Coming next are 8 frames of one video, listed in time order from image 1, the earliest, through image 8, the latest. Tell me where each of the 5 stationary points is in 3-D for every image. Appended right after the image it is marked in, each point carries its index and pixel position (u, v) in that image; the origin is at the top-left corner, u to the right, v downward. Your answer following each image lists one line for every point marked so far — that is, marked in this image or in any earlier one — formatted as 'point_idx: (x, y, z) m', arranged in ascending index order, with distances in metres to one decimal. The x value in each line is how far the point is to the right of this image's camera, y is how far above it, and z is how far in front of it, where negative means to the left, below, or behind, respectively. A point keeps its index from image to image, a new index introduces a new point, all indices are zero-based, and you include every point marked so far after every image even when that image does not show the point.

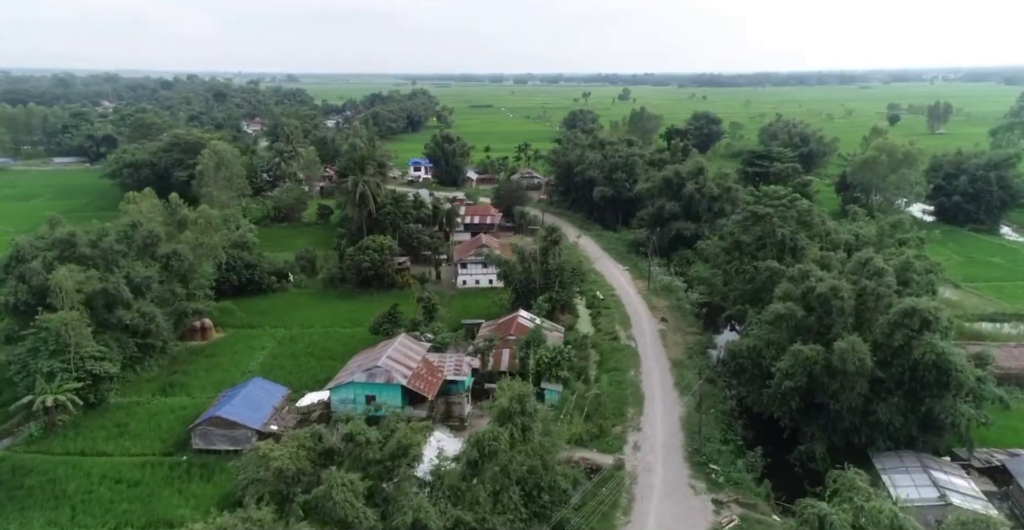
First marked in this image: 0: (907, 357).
0: (+10.8, -2.5, +18.3) m
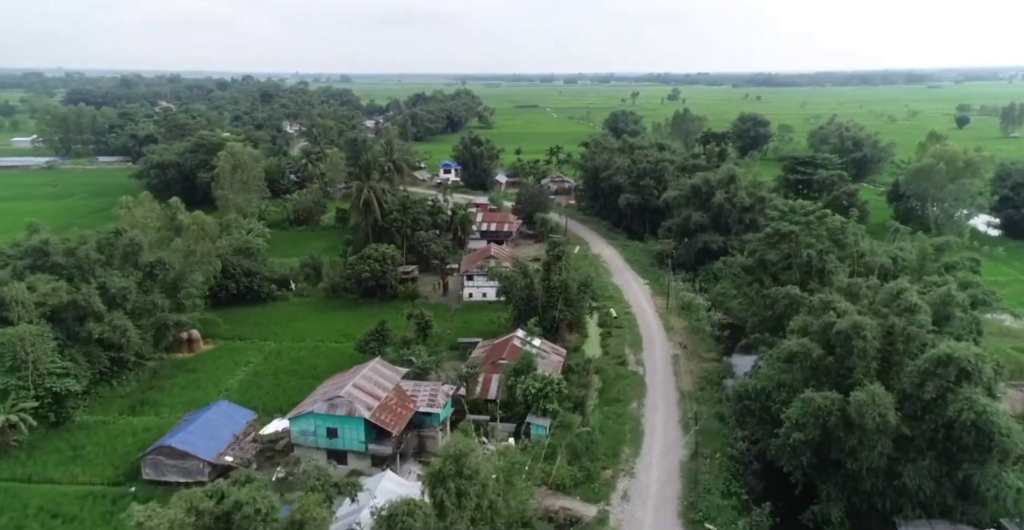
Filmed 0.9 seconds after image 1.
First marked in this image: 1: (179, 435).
0: (+9.8, -3.4, +15.4) m
1: (-9.6, -4.9, +19.4) m
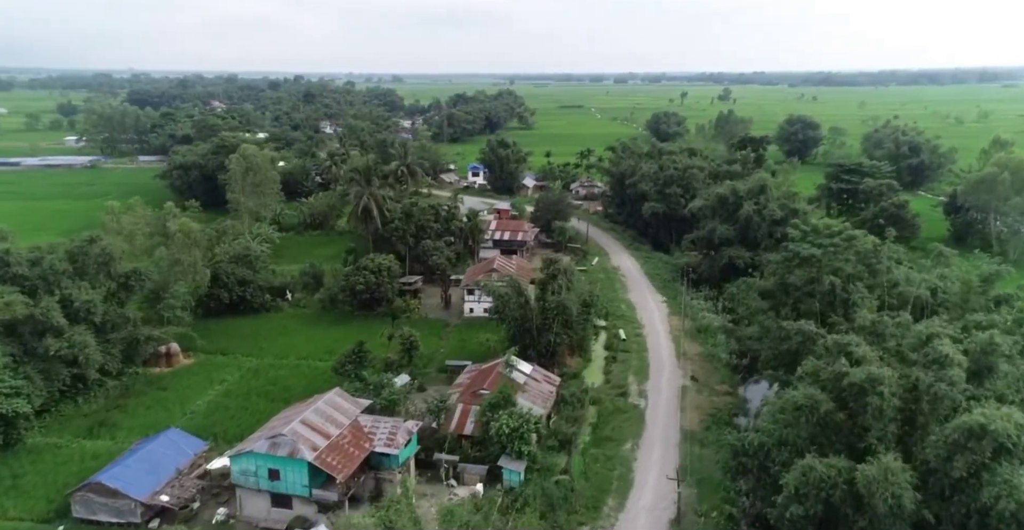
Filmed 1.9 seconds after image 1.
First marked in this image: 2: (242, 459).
0: (+8.5, -4.3, +12.4) m
1: (-10.6, -5.4, +17.9) m
2: (-7.0, -5.0, +17.3) m
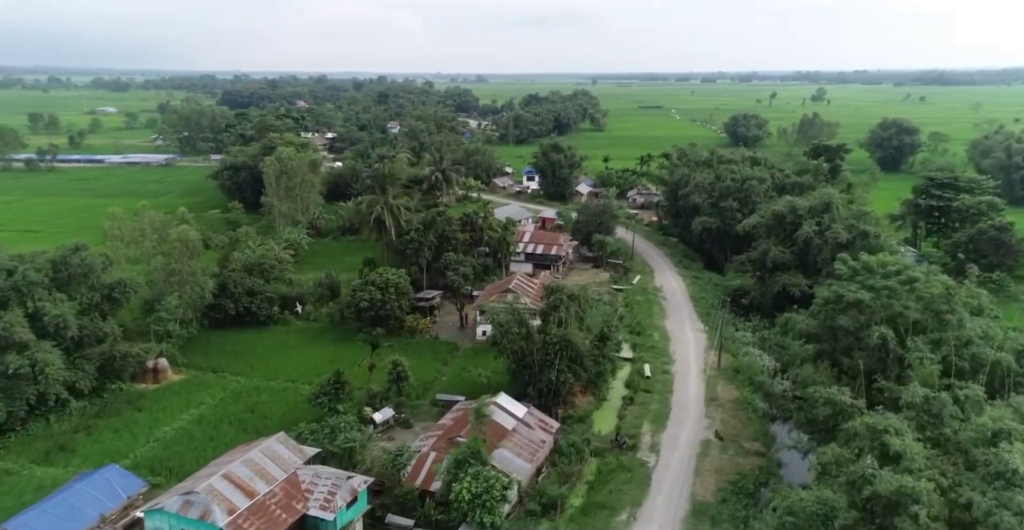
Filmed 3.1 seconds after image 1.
0: (+6.7, -5.4, +8.5) m
1: (-11.6, -6.0, +16.2) m
2: (-8.1, -5.7, +15.2) m
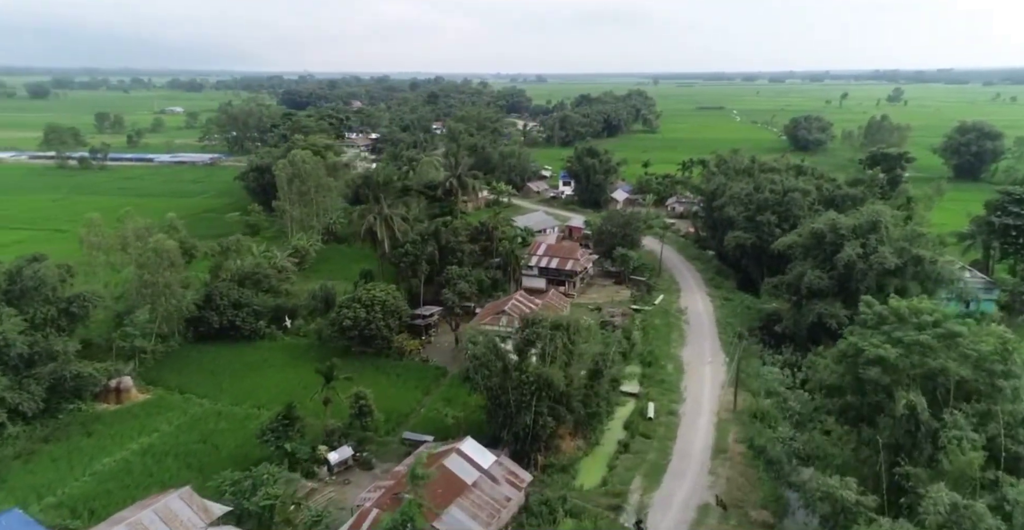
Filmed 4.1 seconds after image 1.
0: (+4.5, -6.3, +5.2) m
1: (-13.1, -6.5, +14.5) m
2: (-9.6, -6.3, +13.2) m
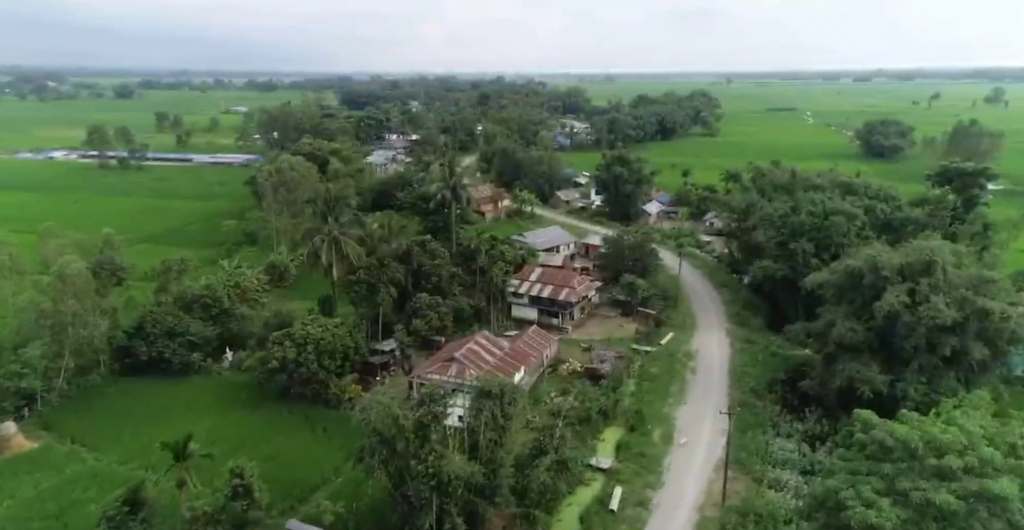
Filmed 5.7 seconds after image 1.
0: (+0.6, -7.7, +0.4) m
1: (-16.0, -7.4, +11.4) m
2: (-12.7, -7.3, +9.8) m
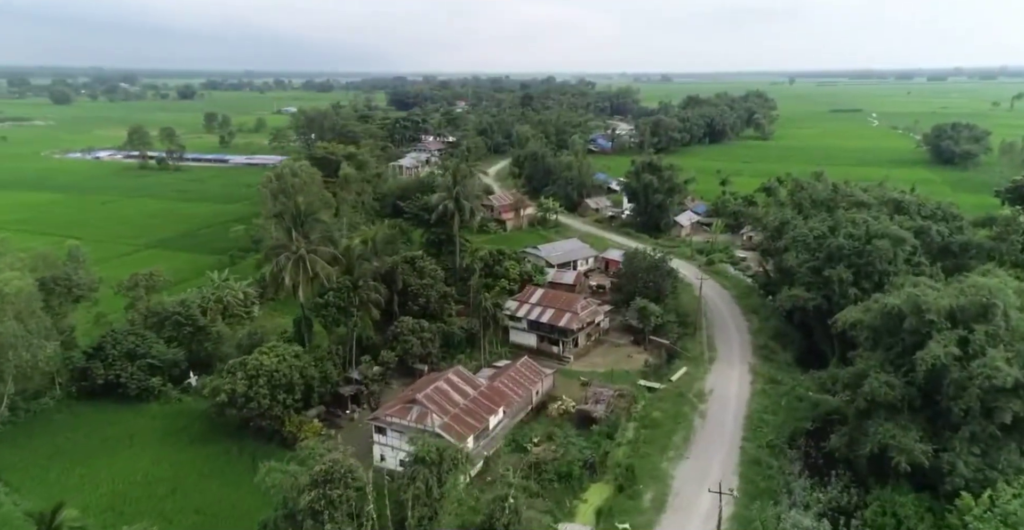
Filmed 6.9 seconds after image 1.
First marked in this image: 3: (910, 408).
0: (-2.2, -8.6, -2.5) m
1: (-17.8, -7.9, +9.9) m
2: (-14.6, -7.9, +8.0) m
3: (+10.7, -3.8, +17.8) m
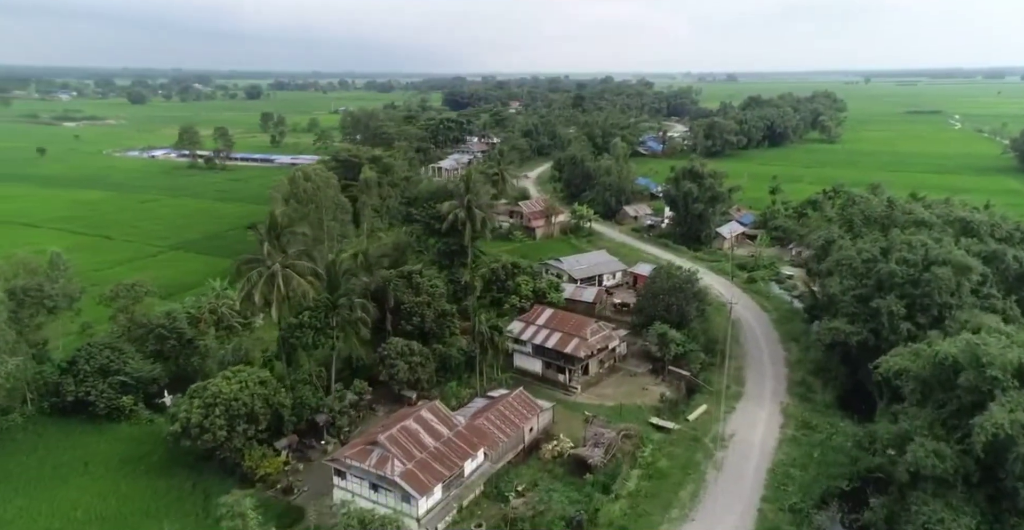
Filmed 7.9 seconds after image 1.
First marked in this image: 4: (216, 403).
0: (-4.9, -9.2, -4.7) m
1: (-19.4, -8.2, +9.0) m
2: (-16.4, -8.2, +6.8) m
3: (+9.8, -4.7, +14.4) m
4: (-8.4, -4.0, +19.4) m
